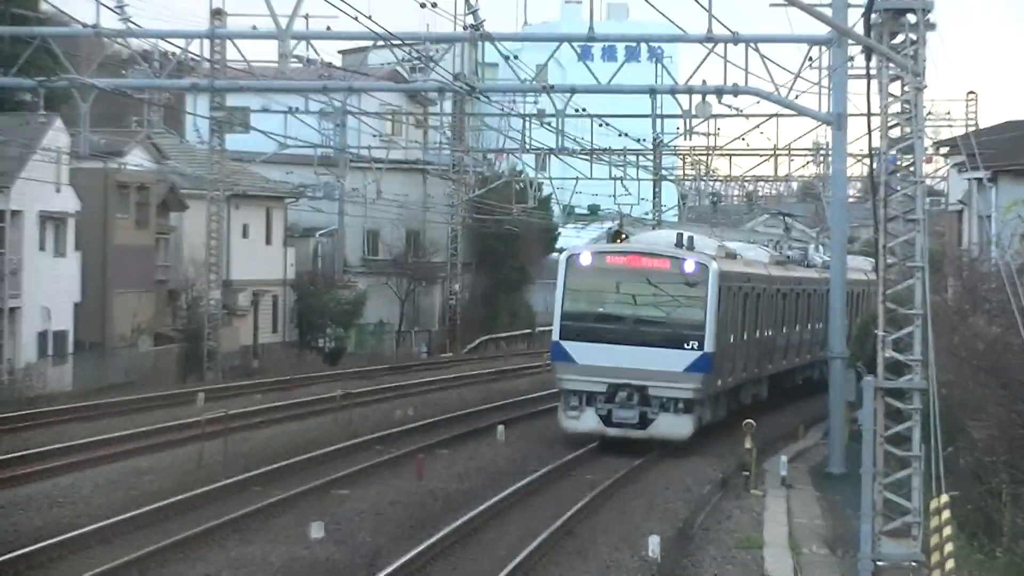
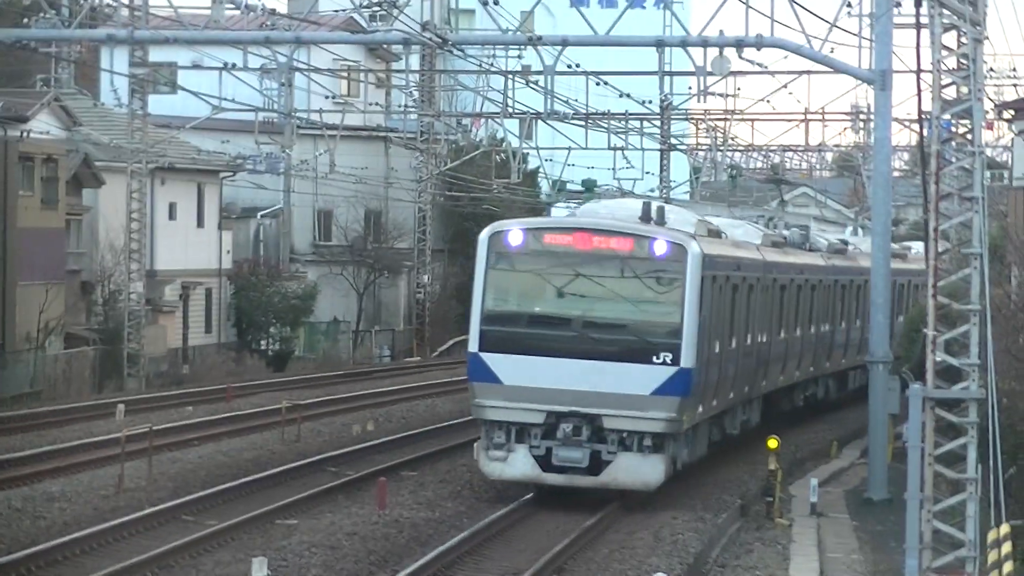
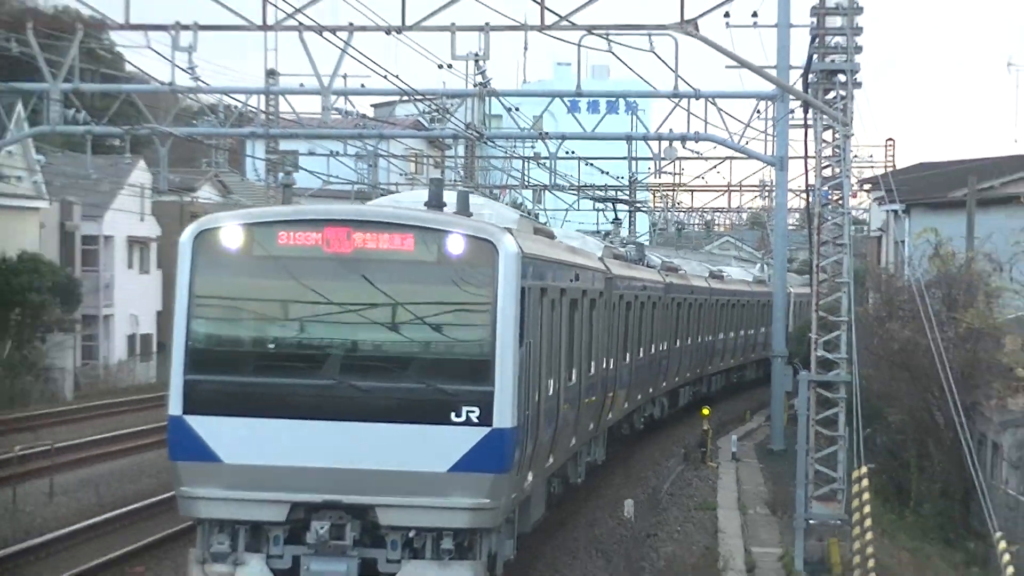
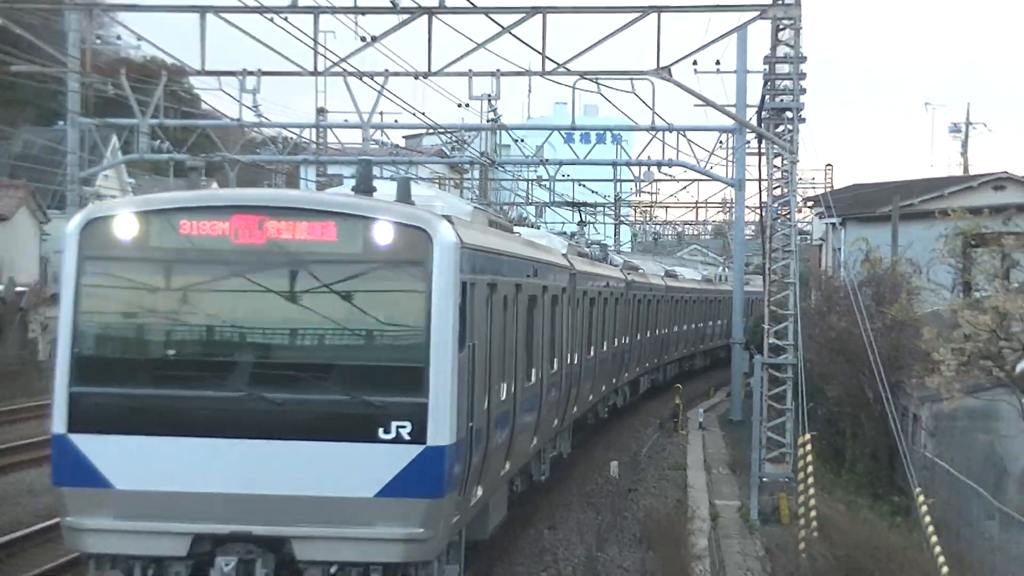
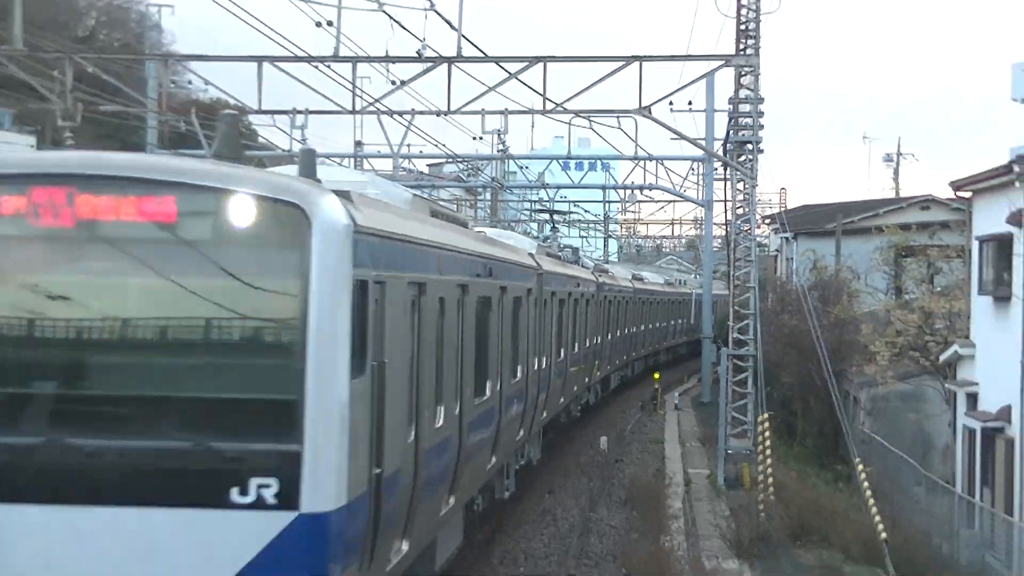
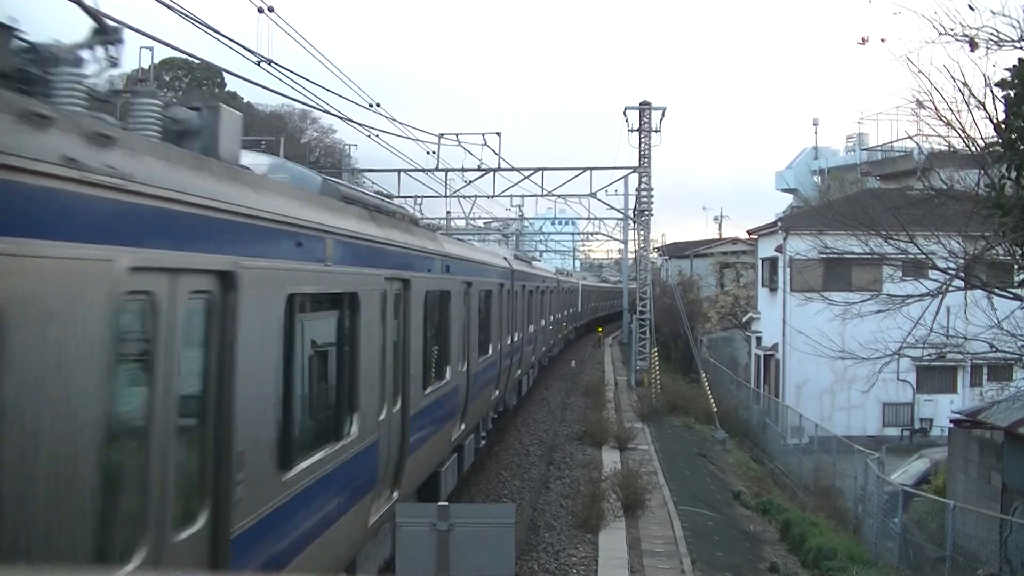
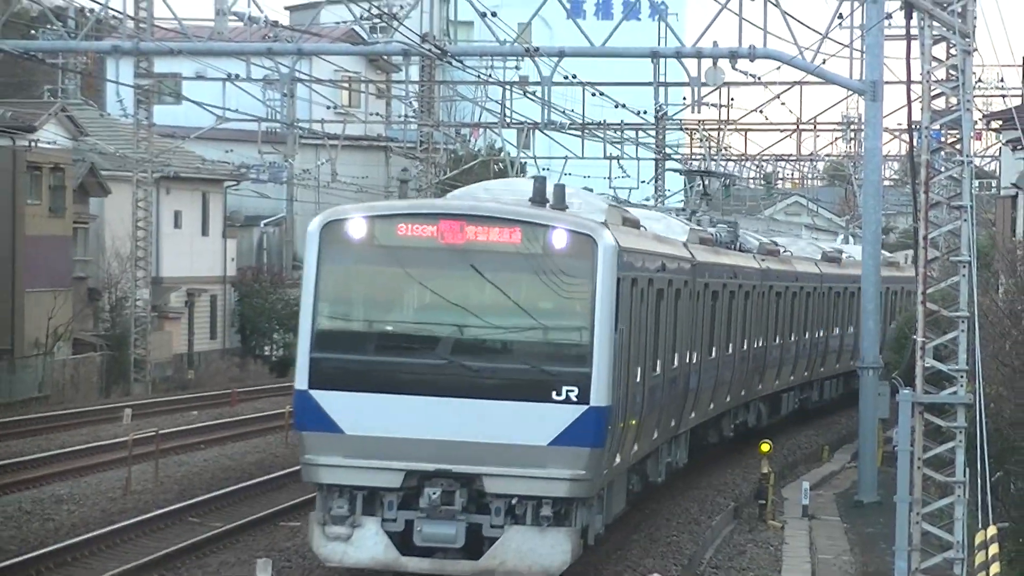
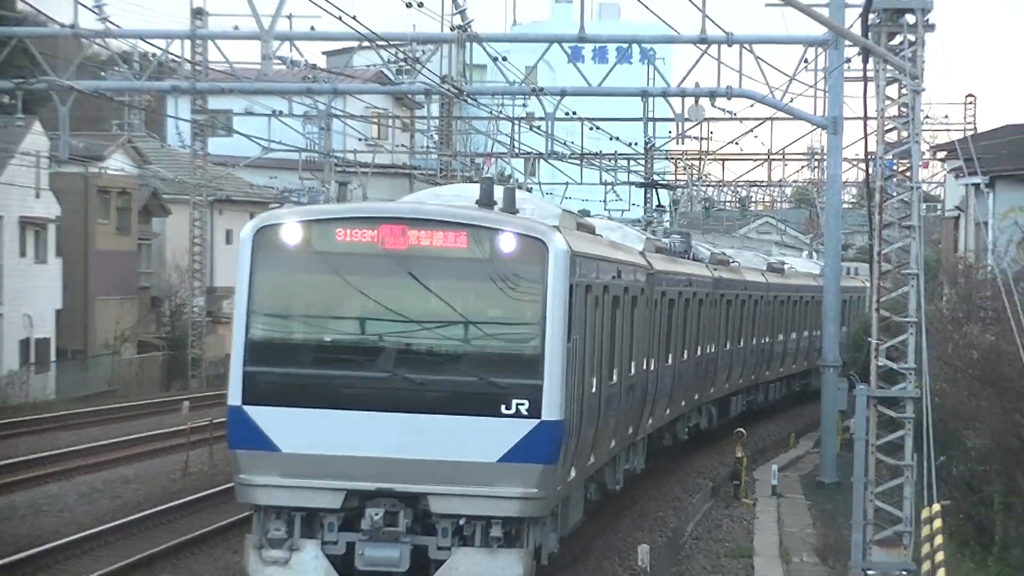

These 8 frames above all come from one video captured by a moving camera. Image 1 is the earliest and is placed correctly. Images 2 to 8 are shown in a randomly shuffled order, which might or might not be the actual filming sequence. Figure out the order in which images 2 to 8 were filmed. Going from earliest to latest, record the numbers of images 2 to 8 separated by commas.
2, 7, 8, 3, 4, 5, 6
